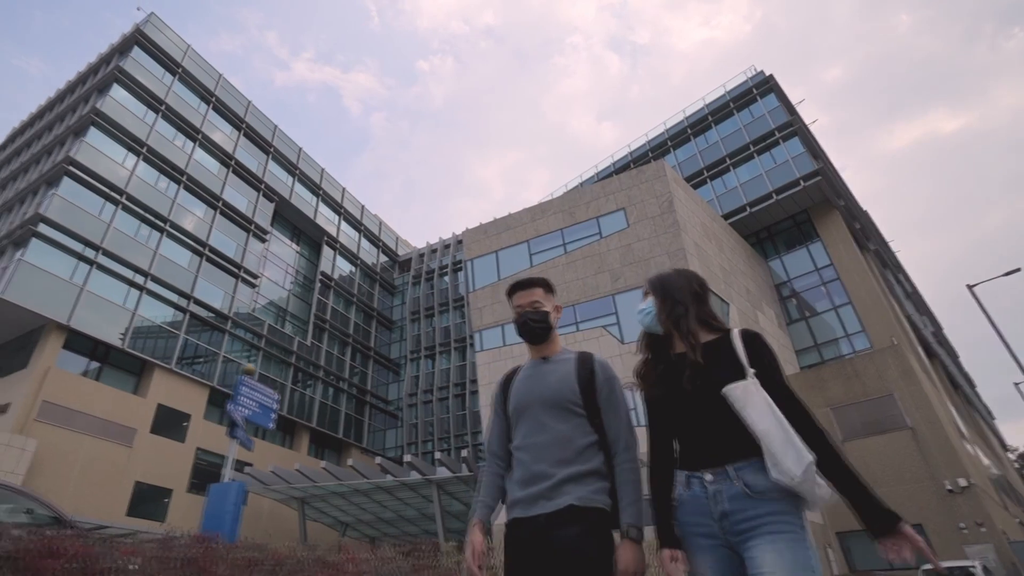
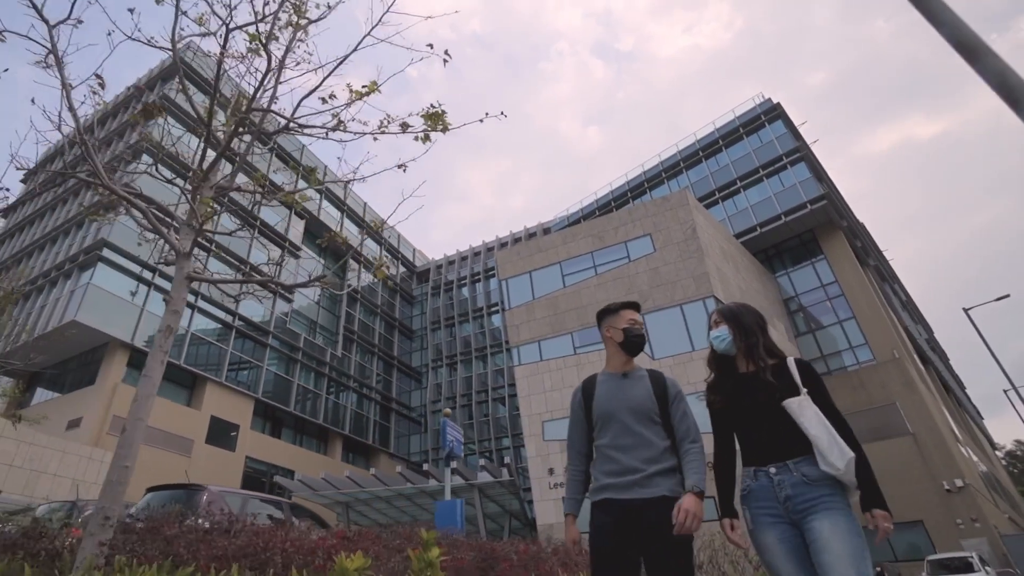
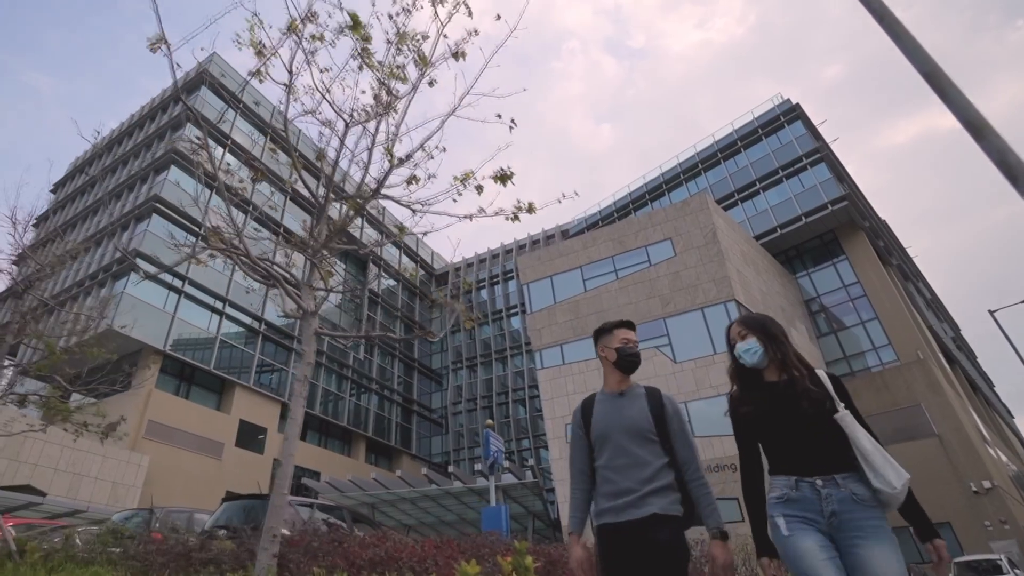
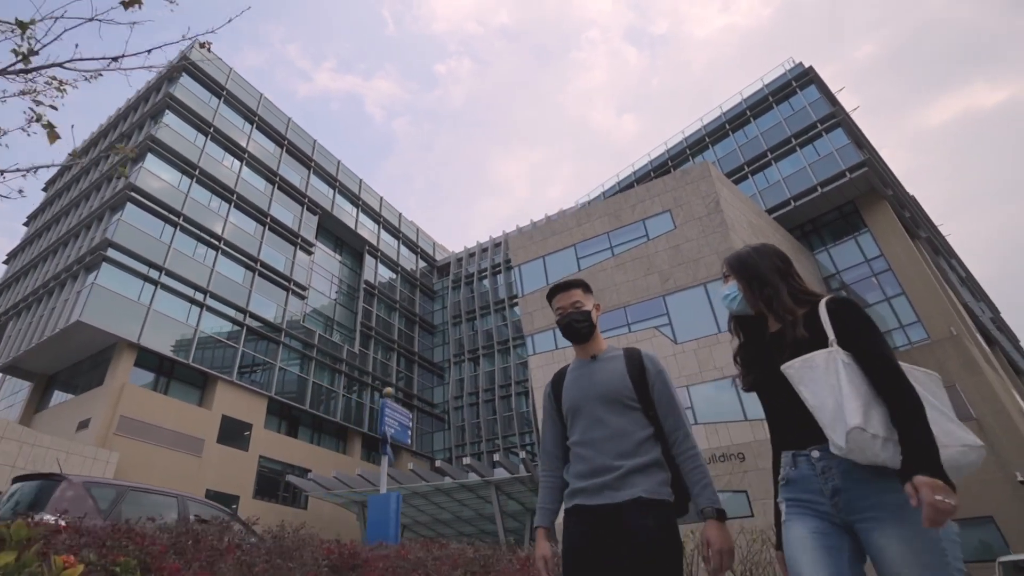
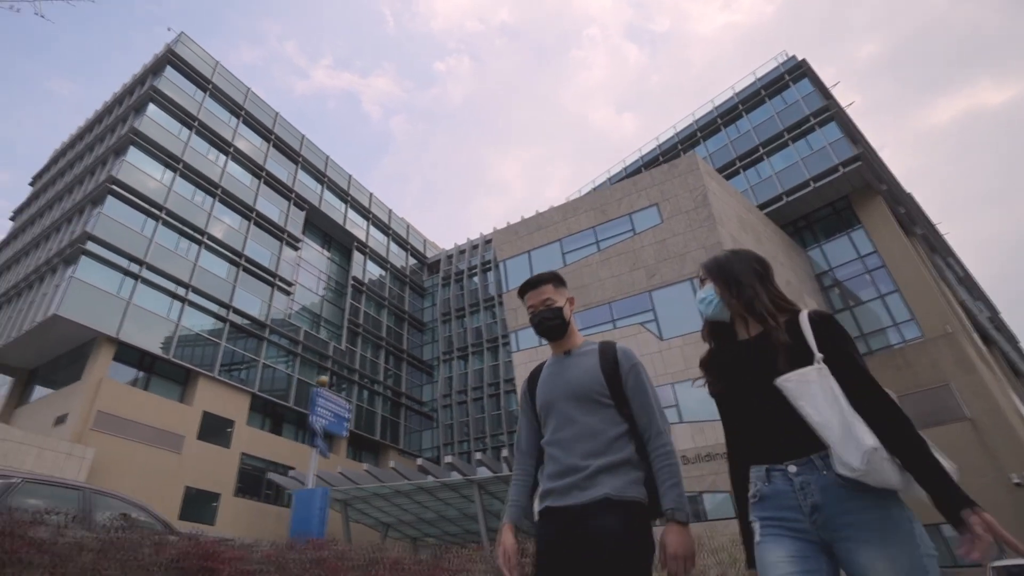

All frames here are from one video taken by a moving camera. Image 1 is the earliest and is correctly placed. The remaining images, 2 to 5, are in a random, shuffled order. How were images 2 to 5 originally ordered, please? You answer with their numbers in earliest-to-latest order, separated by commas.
5, 4, 2, 3
